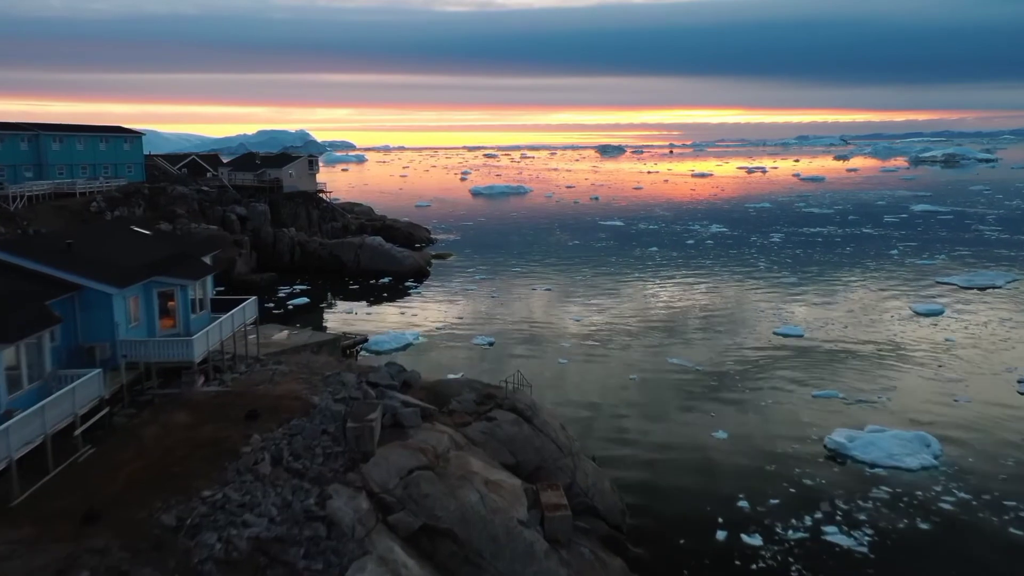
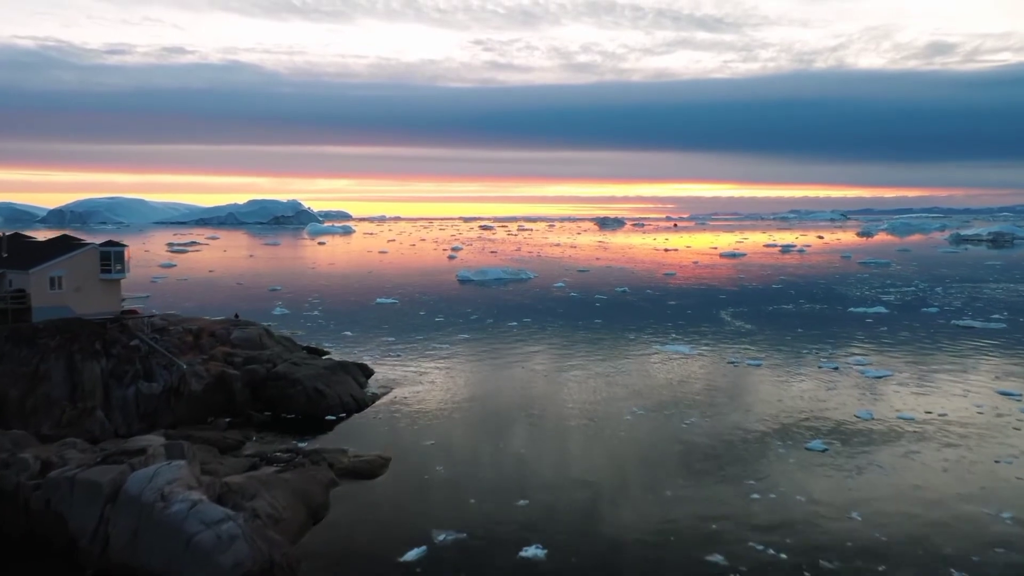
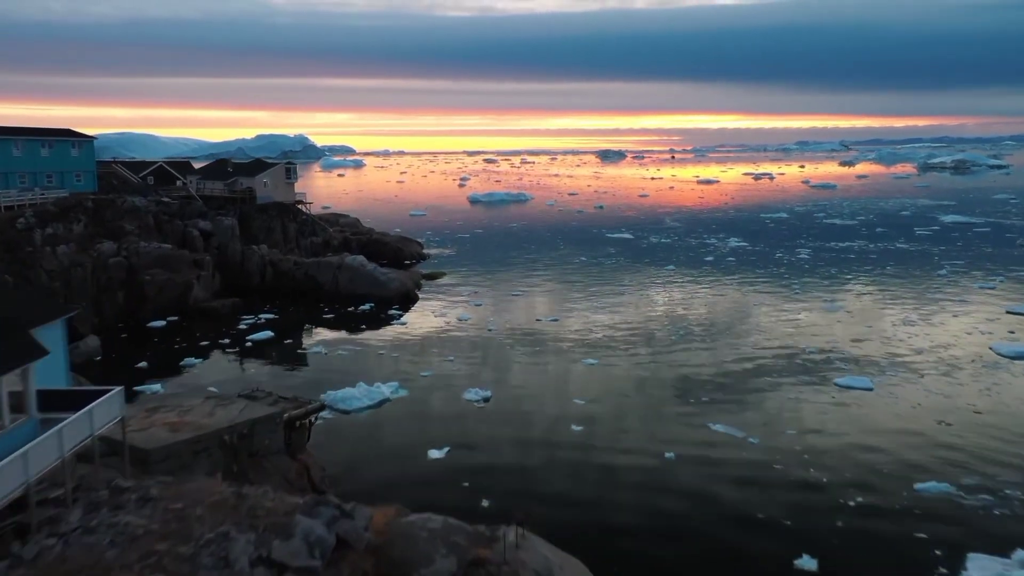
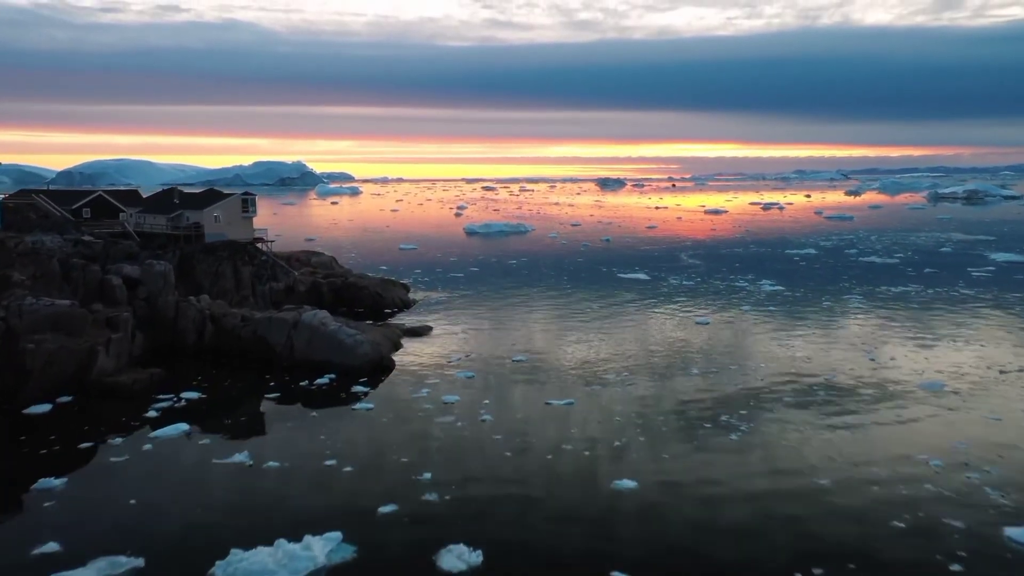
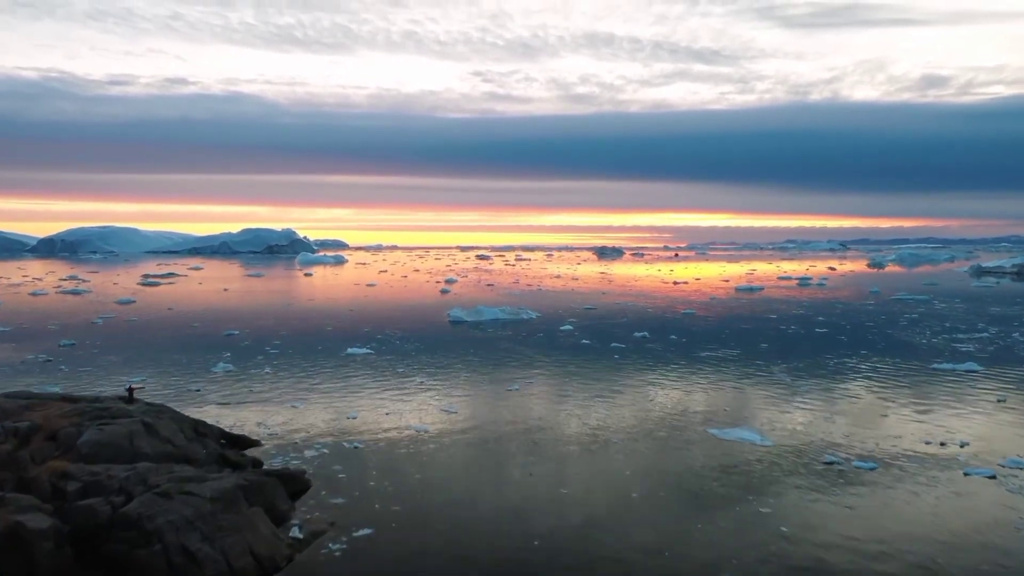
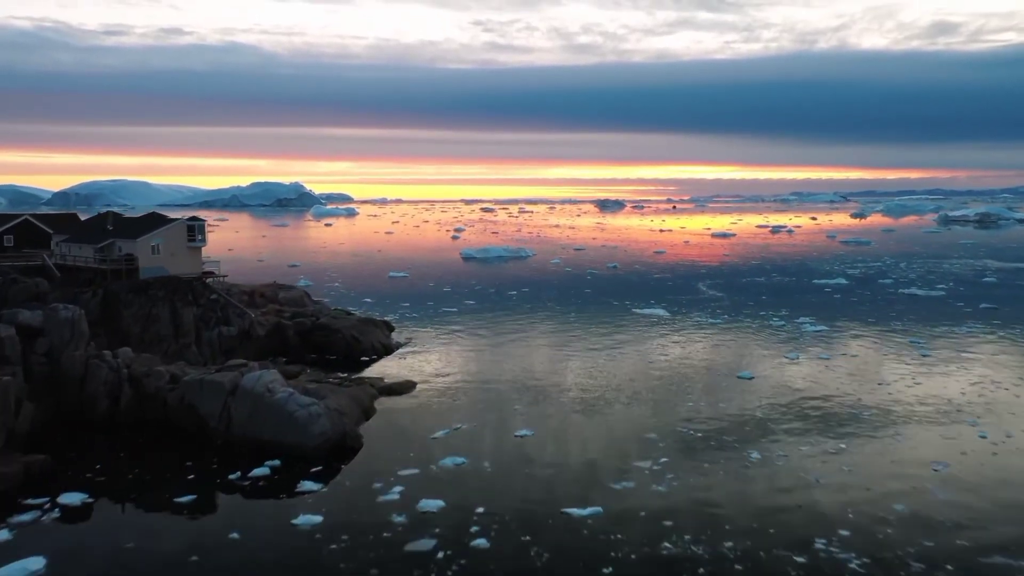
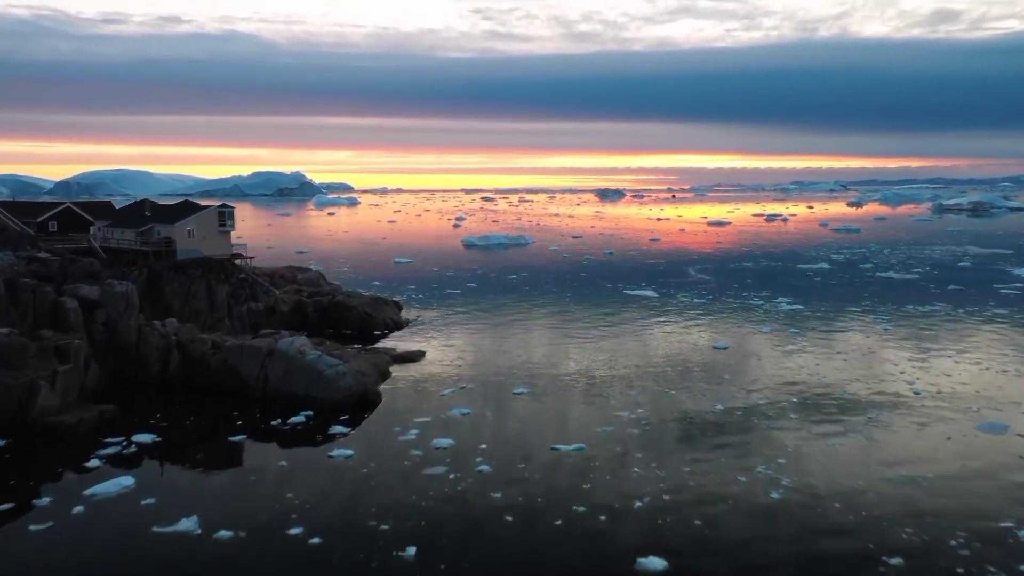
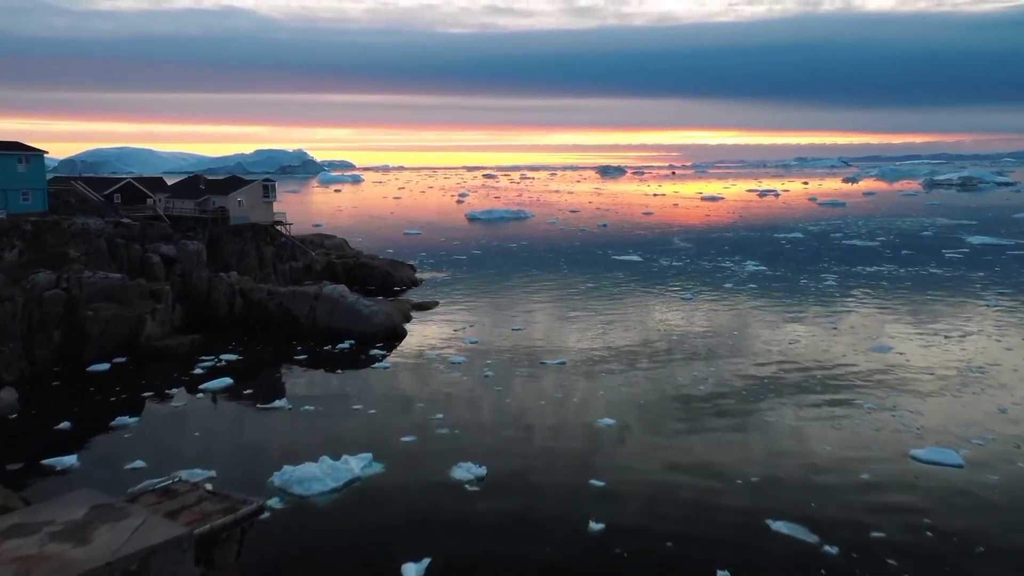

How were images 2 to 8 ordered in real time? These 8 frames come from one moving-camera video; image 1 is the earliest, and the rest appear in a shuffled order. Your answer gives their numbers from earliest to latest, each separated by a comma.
3, 8, 4, 7, 6, 2, 5
